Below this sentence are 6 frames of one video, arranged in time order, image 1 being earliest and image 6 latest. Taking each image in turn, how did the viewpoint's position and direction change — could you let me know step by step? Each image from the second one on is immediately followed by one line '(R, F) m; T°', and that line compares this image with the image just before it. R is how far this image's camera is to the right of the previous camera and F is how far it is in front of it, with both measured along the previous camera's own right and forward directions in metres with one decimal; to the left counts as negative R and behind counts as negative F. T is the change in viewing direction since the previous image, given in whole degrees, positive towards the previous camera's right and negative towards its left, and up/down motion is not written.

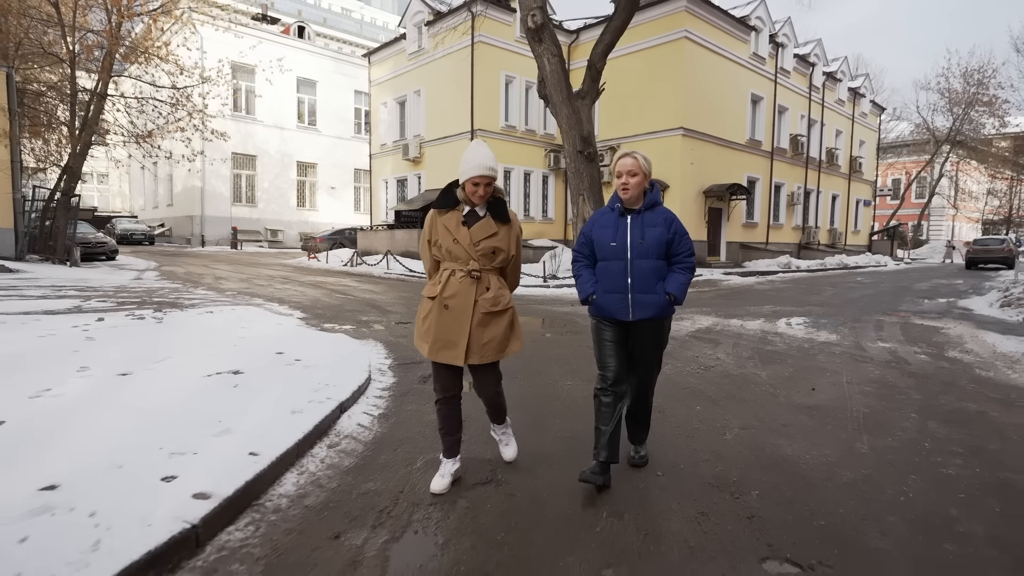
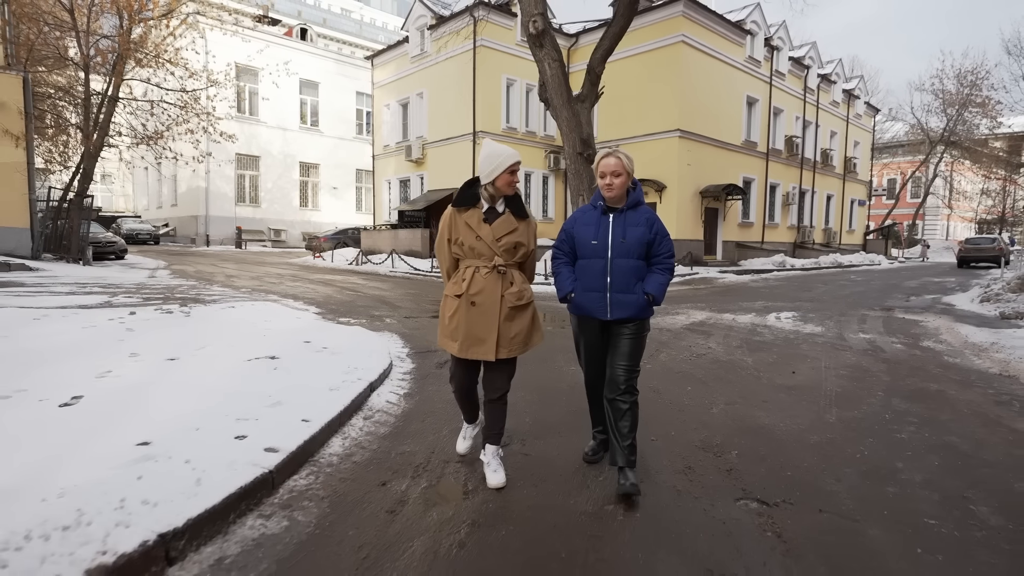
(-0.1, -0.5) m; 0°
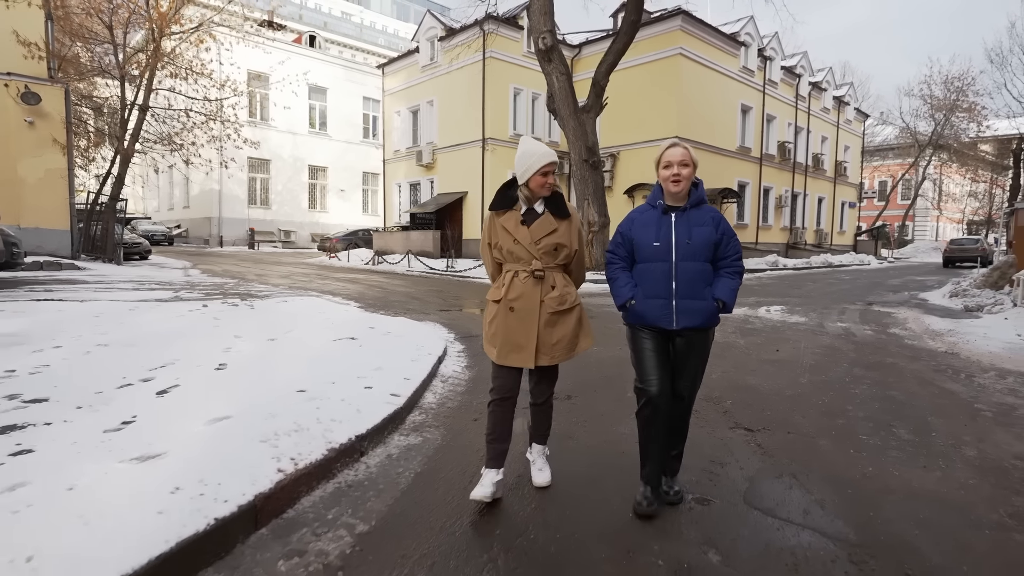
(-0.4, -1.1) m; 0°
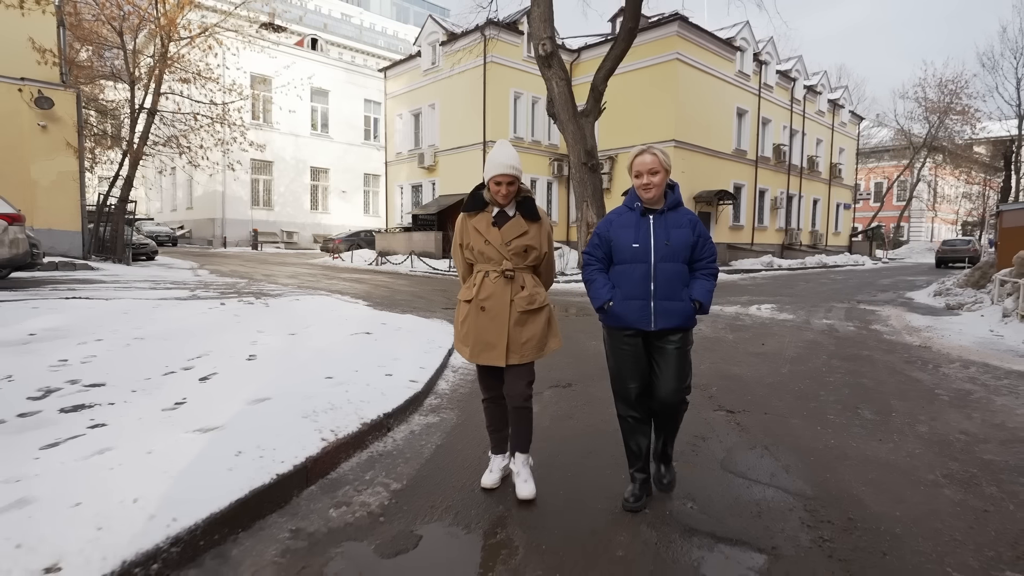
(-0.1, -0.5) m; 0°
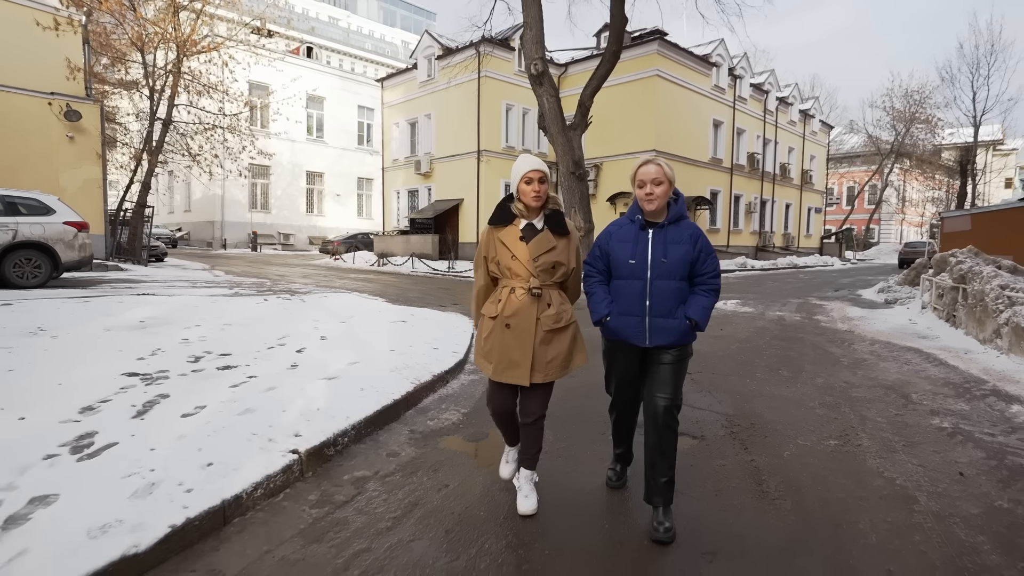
(-0.4, -1.6) m; +2°
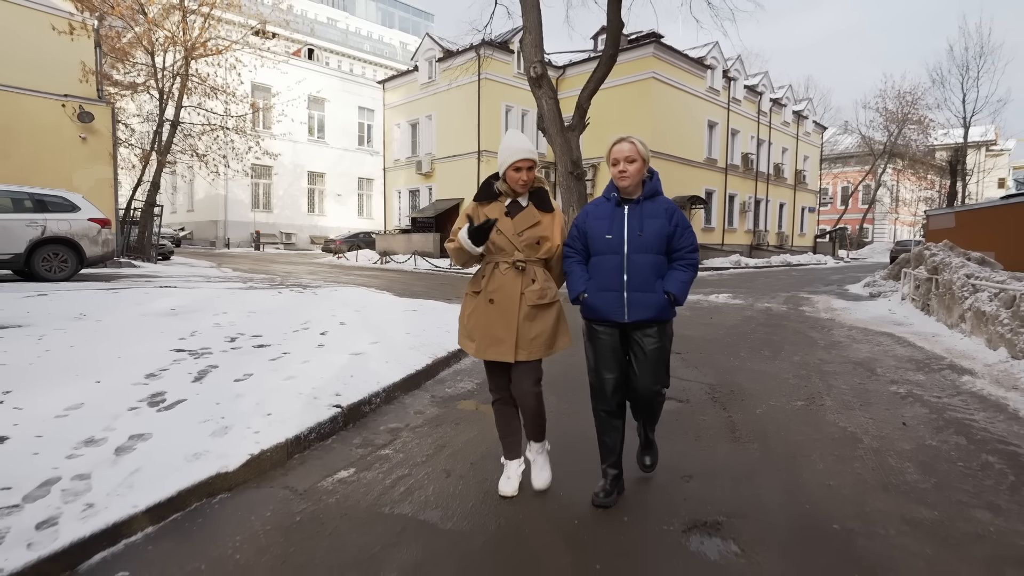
(-0.1, -0.6) m; 0°
